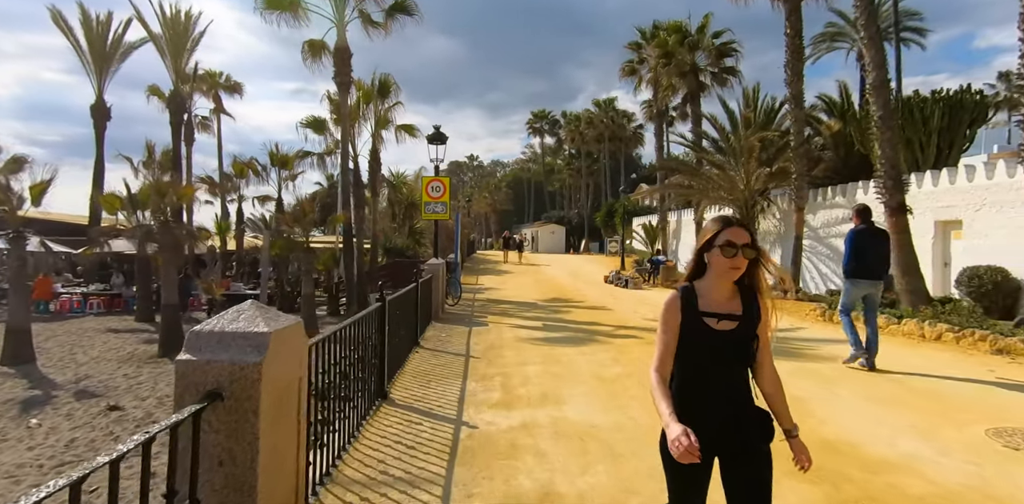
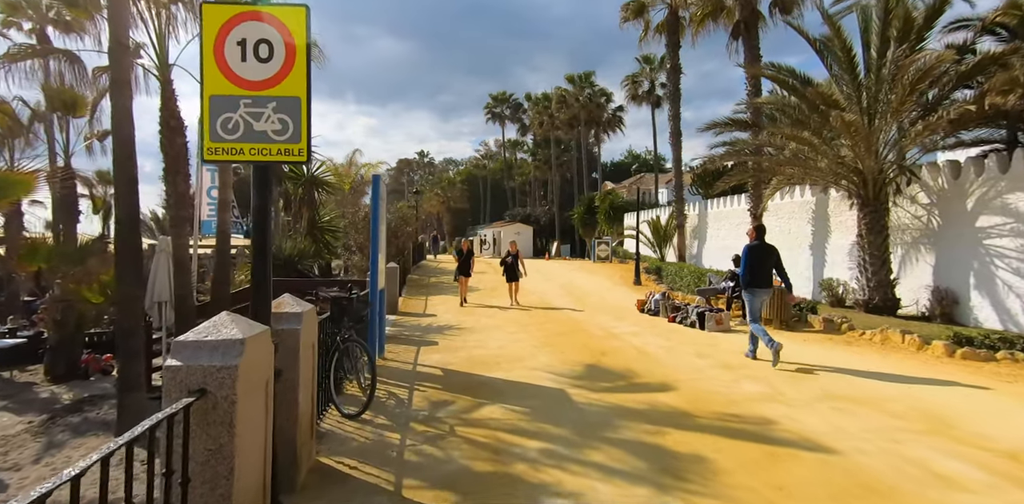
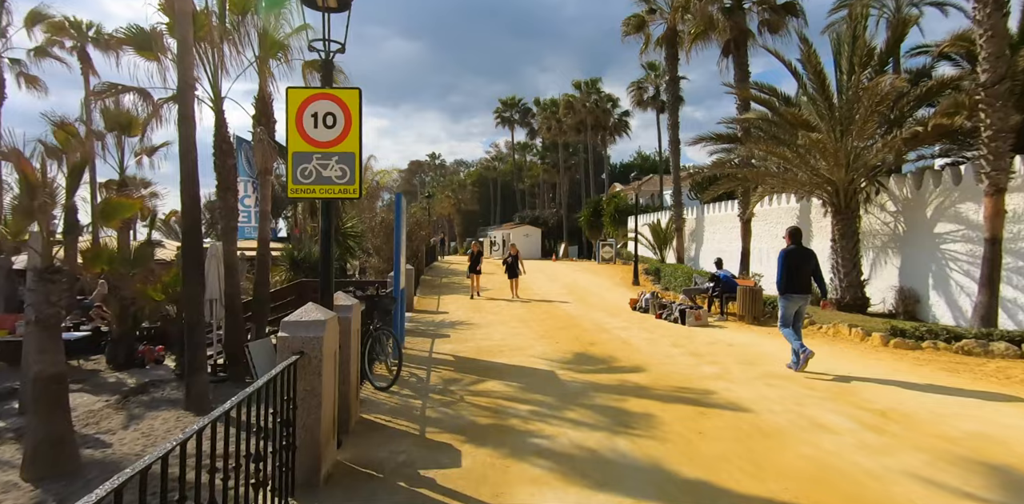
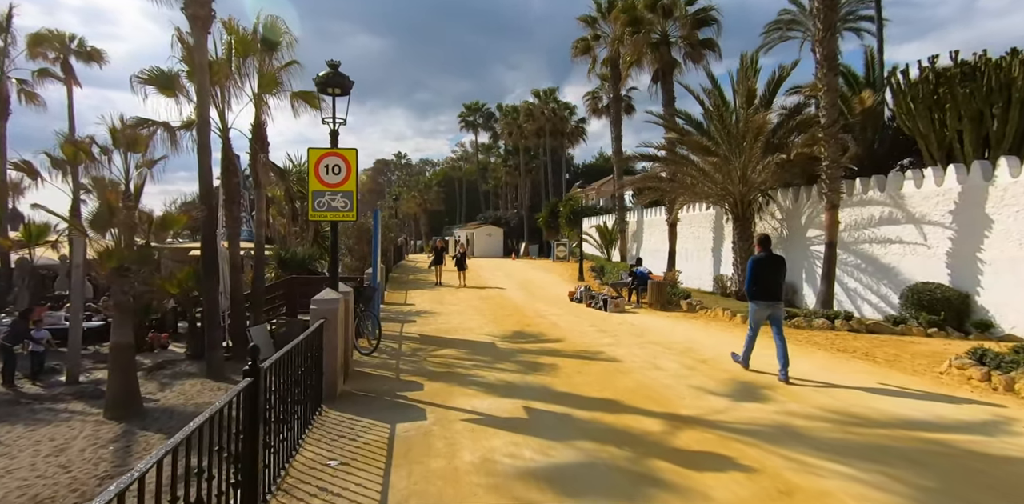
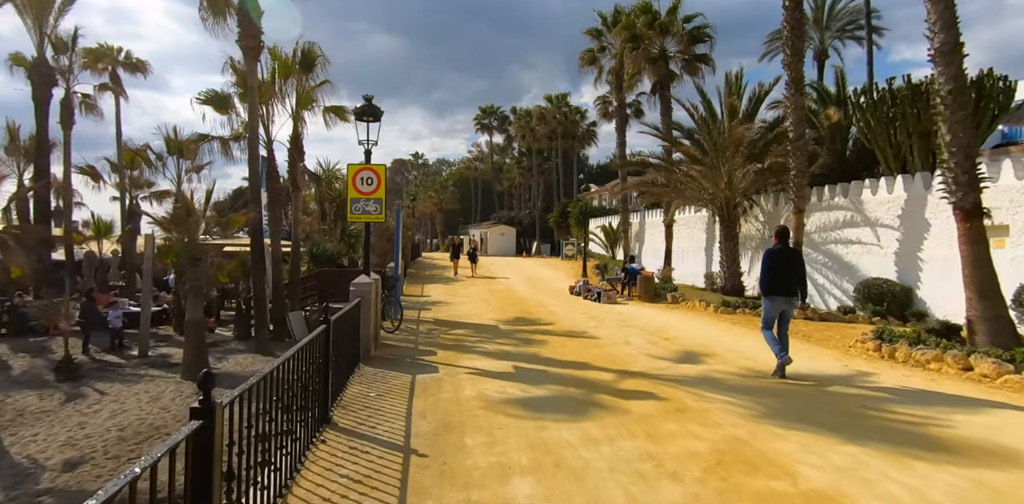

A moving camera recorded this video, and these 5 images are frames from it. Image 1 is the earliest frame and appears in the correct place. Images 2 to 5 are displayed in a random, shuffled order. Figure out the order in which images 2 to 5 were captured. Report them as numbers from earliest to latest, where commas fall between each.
5, 4, 3, 2
